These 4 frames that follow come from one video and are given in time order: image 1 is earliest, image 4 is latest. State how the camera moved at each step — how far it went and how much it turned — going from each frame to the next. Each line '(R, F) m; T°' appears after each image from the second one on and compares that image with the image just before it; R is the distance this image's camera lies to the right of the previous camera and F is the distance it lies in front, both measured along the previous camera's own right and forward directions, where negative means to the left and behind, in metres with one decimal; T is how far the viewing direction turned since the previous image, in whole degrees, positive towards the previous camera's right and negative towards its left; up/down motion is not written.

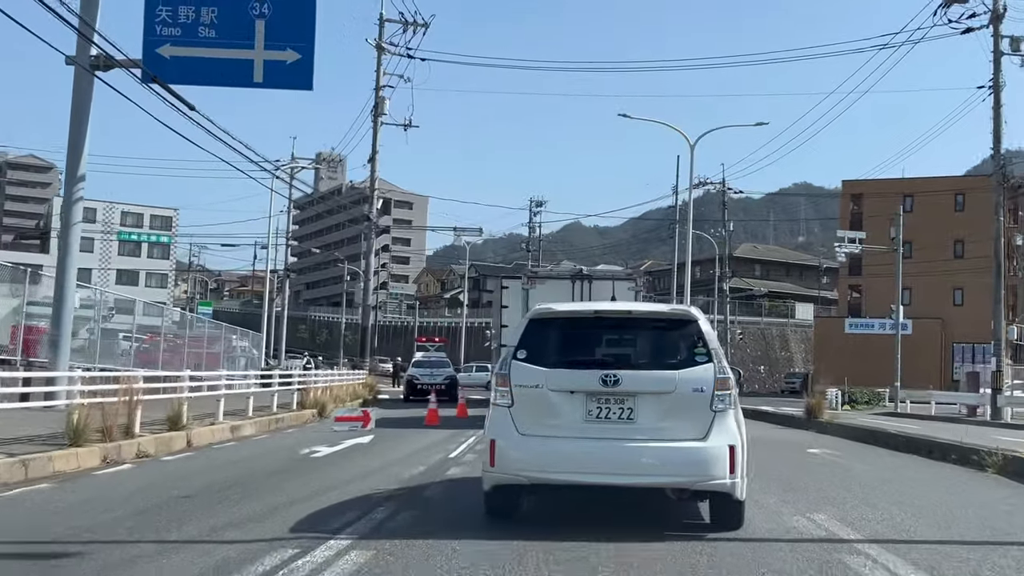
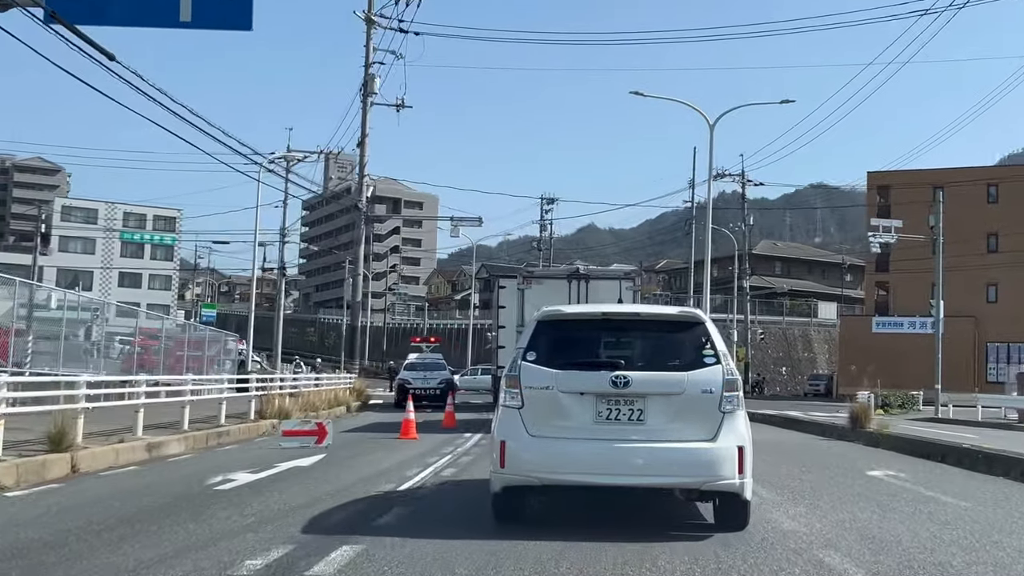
(+0.2, +0.4) m; -2°
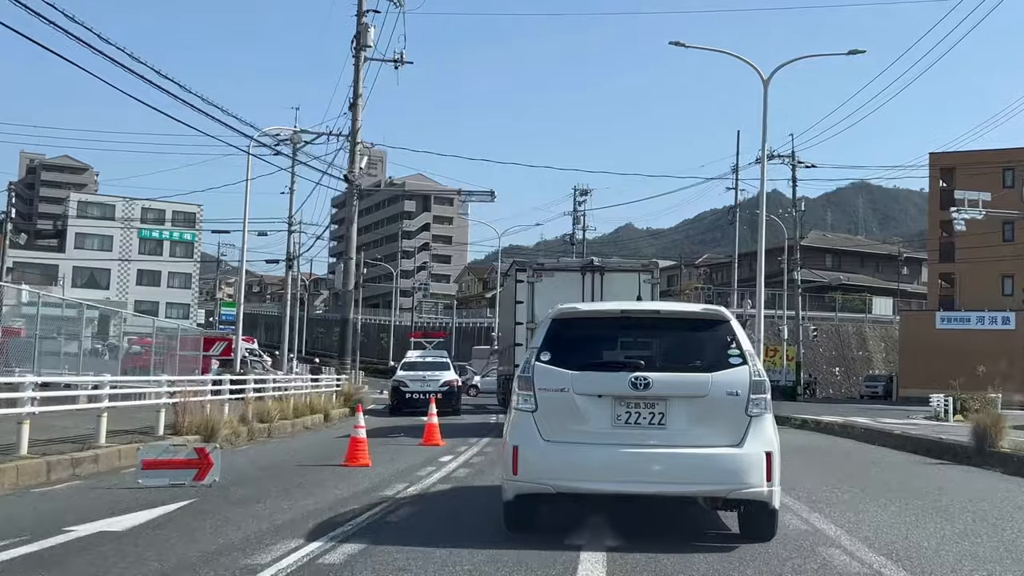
(+0.5, +0.5) m; -5°
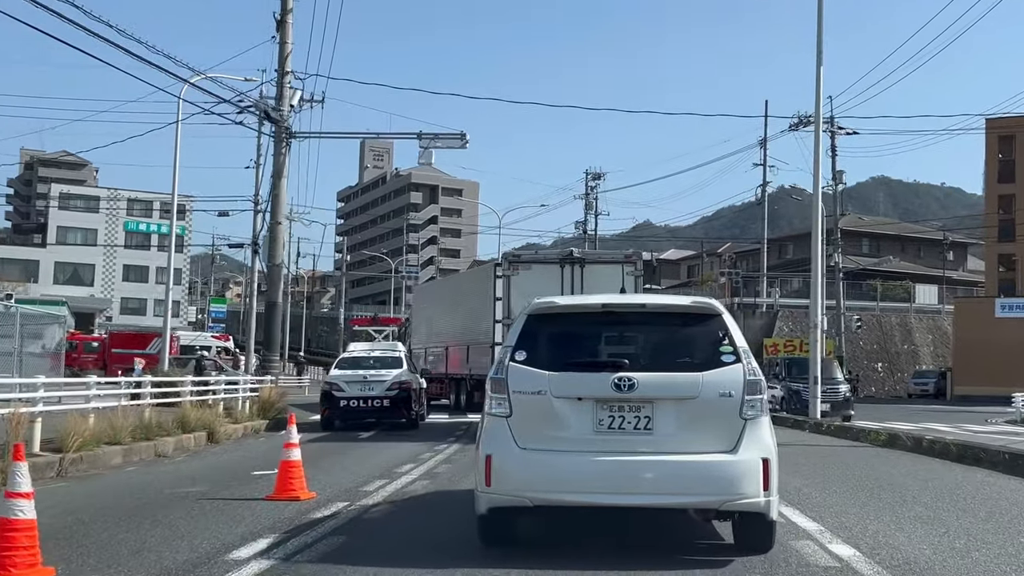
(+0.9, +0.8) m; -5°
